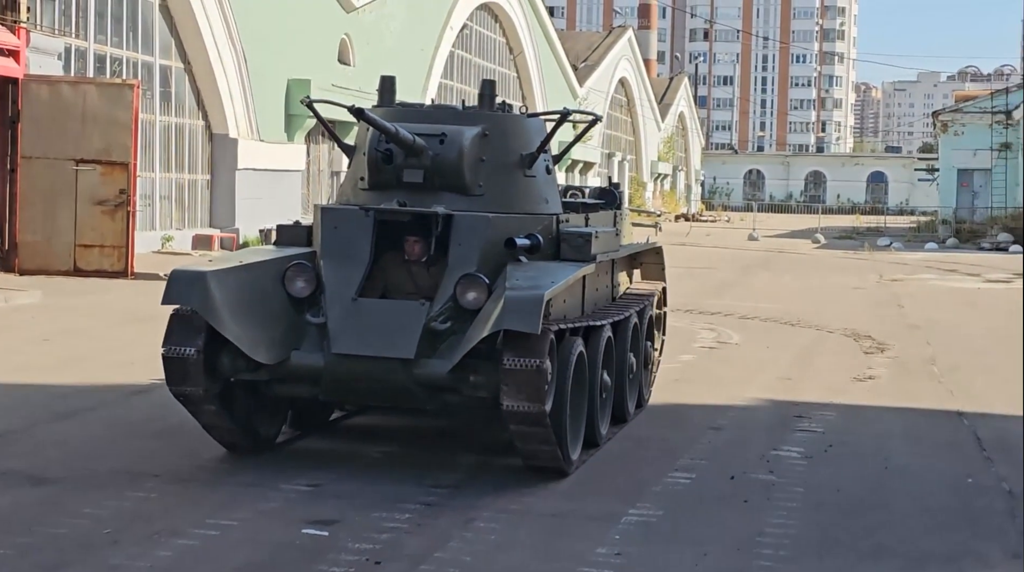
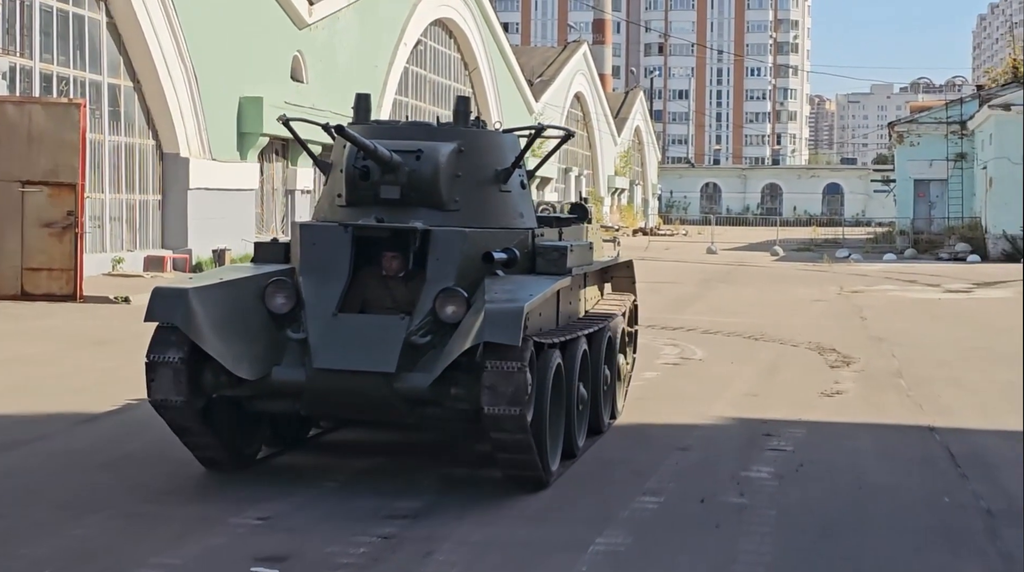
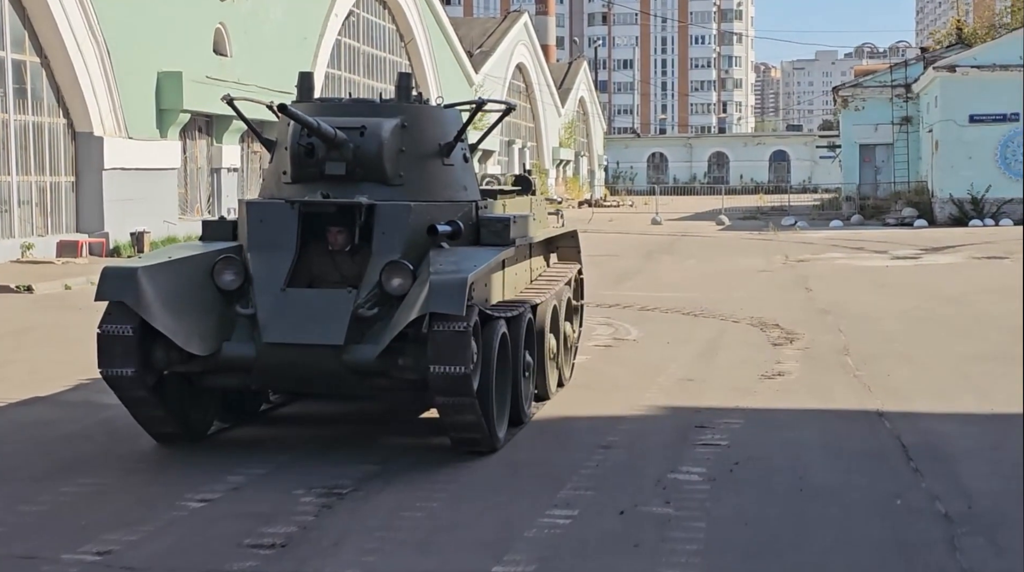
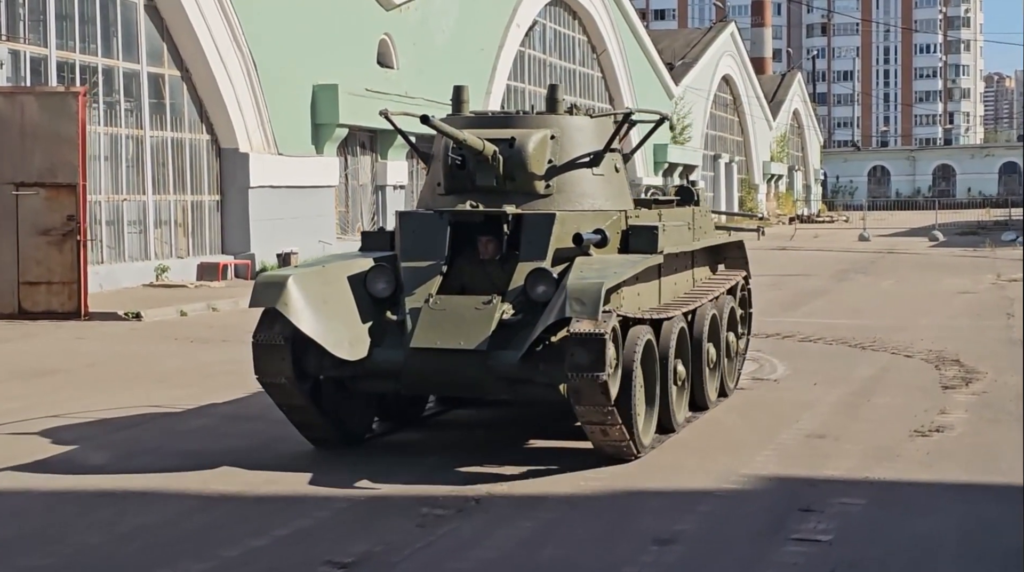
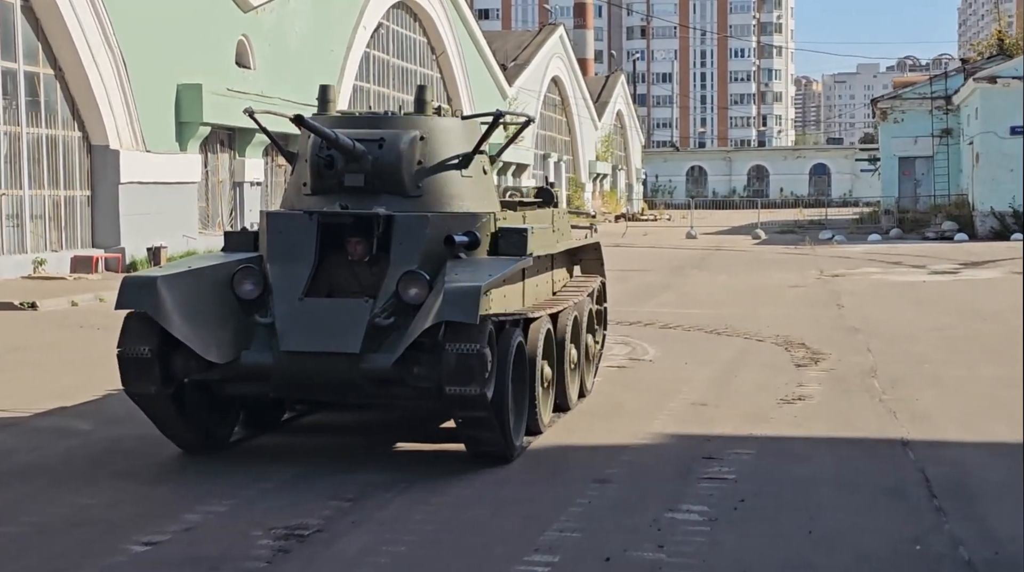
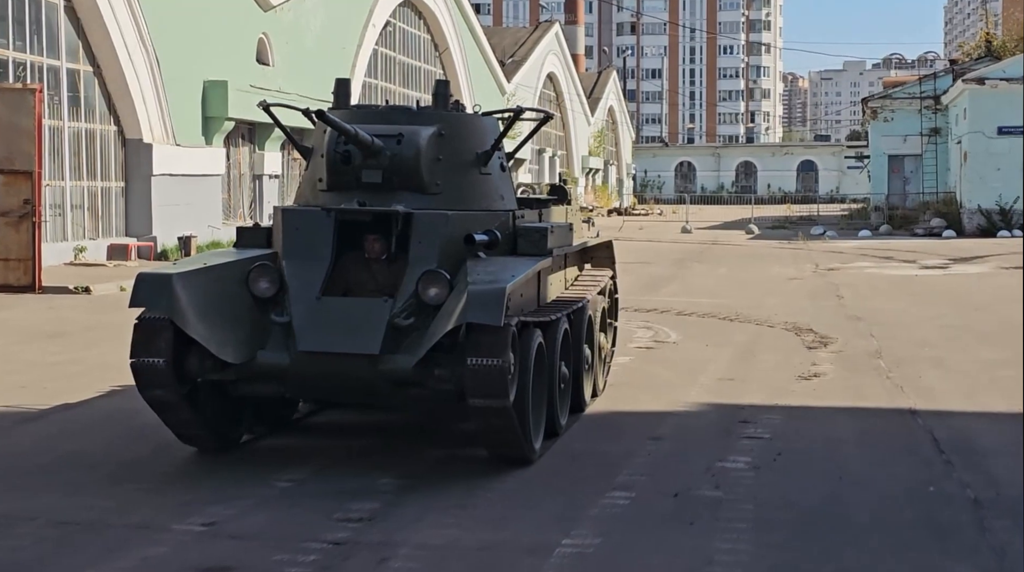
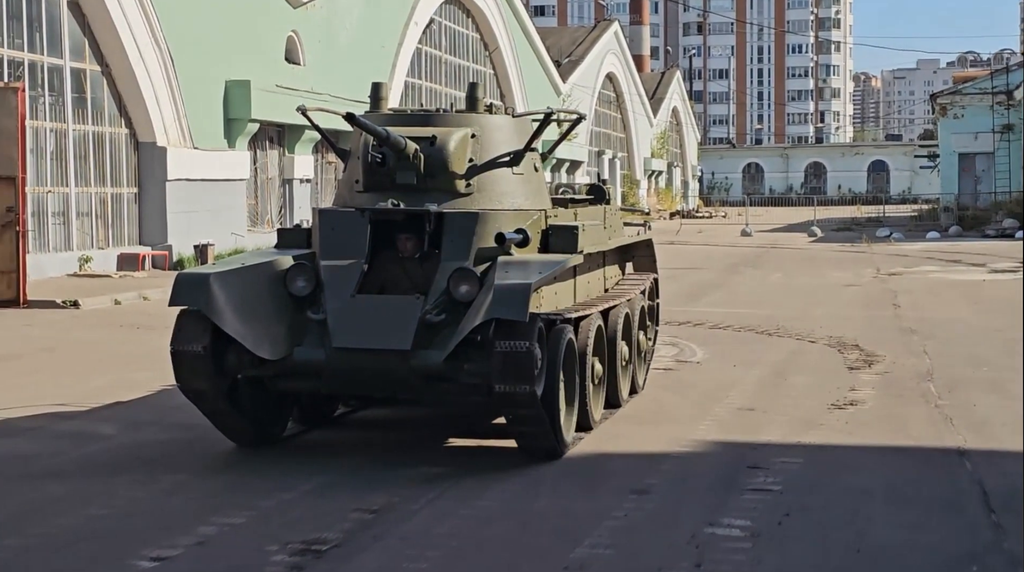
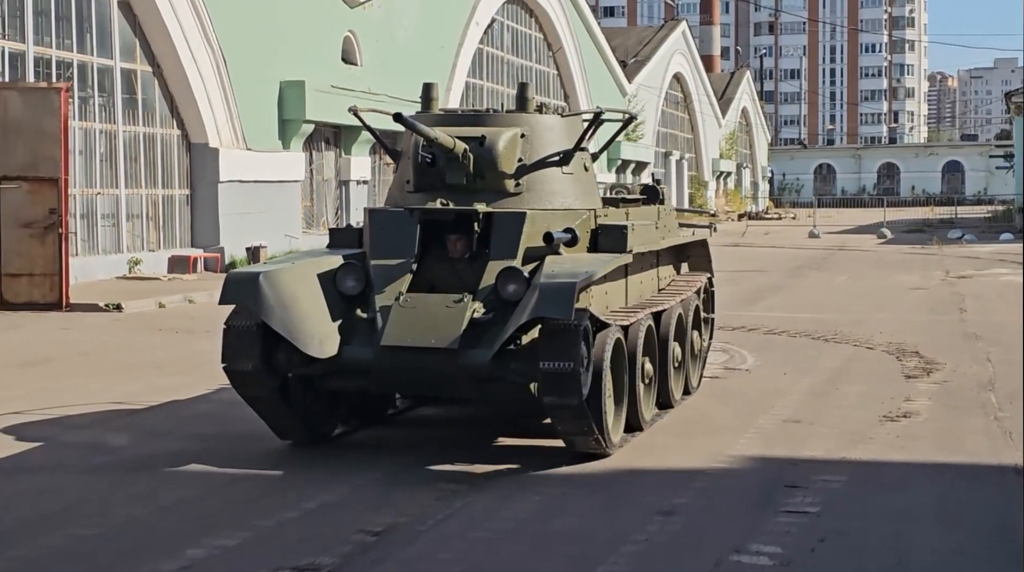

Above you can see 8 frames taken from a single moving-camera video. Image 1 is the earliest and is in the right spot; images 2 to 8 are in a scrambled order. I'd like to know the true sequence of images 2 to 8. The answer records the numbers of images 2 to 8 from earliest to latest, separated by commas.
2, 6, 3, 5, 7, 8, 4
